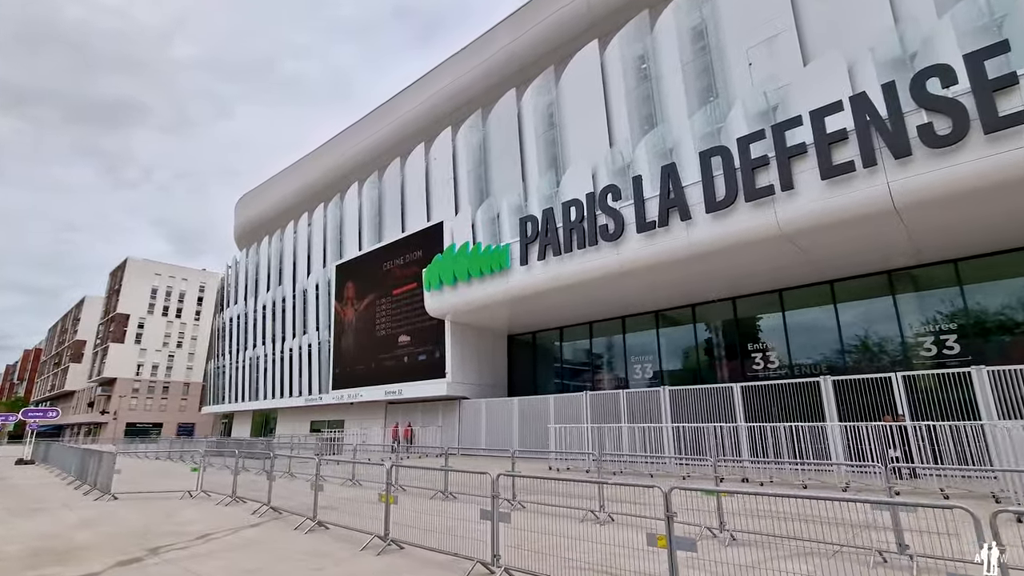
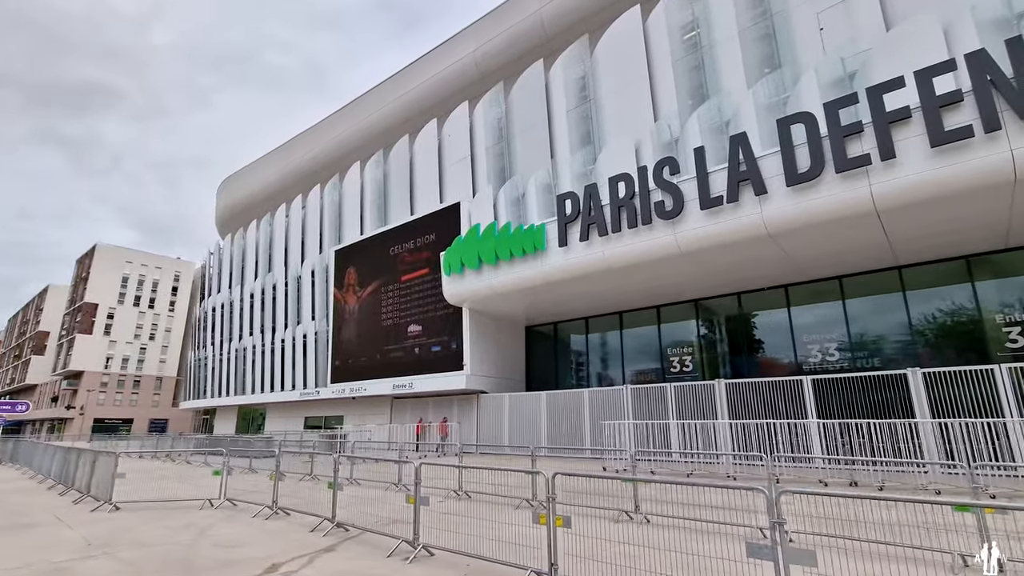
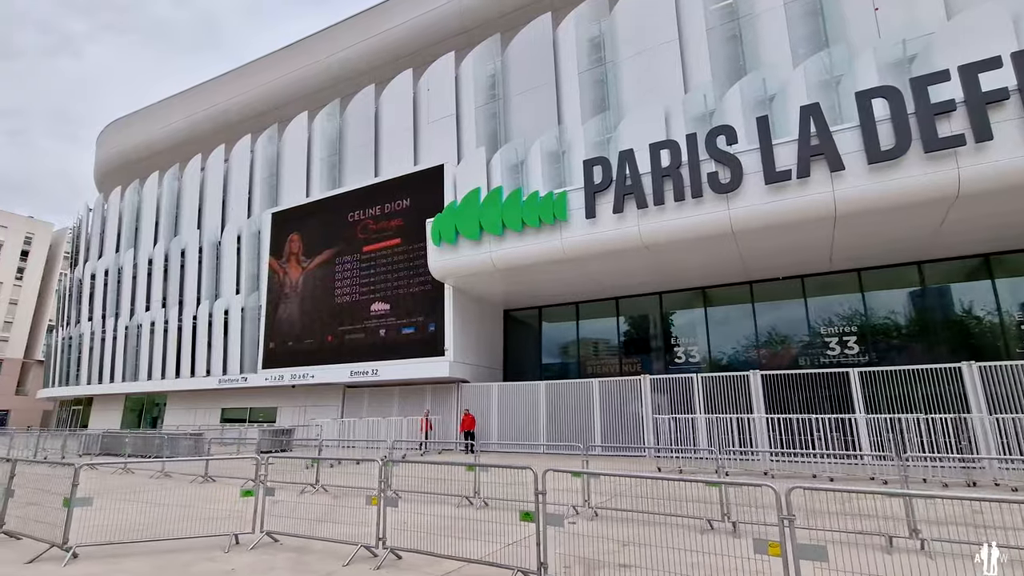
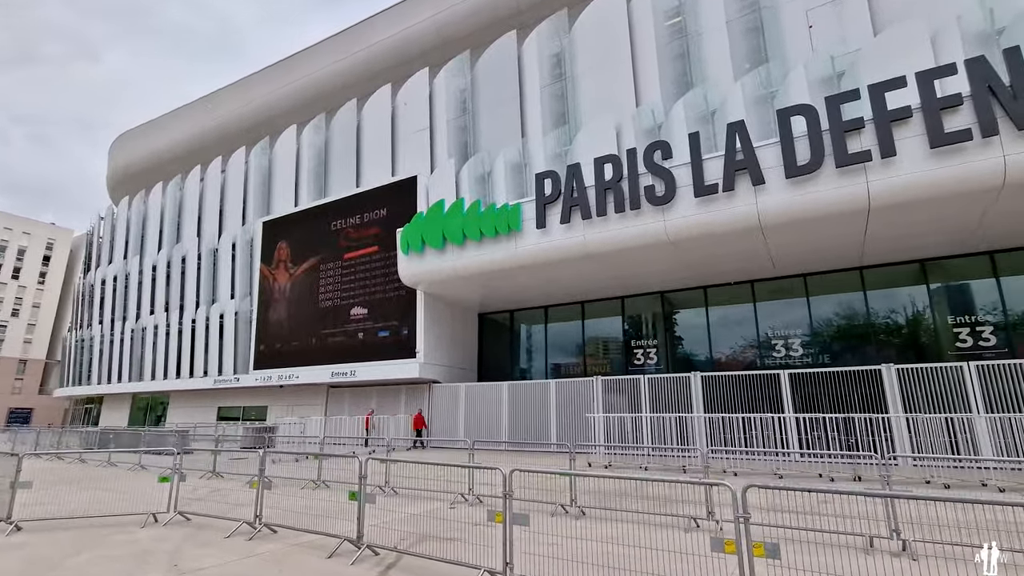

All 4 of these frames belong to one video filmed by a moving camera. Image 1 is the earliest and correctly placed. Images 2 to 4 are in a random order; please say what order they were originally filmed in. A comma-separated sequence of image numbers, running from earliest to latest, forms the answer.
2, 4, 3
